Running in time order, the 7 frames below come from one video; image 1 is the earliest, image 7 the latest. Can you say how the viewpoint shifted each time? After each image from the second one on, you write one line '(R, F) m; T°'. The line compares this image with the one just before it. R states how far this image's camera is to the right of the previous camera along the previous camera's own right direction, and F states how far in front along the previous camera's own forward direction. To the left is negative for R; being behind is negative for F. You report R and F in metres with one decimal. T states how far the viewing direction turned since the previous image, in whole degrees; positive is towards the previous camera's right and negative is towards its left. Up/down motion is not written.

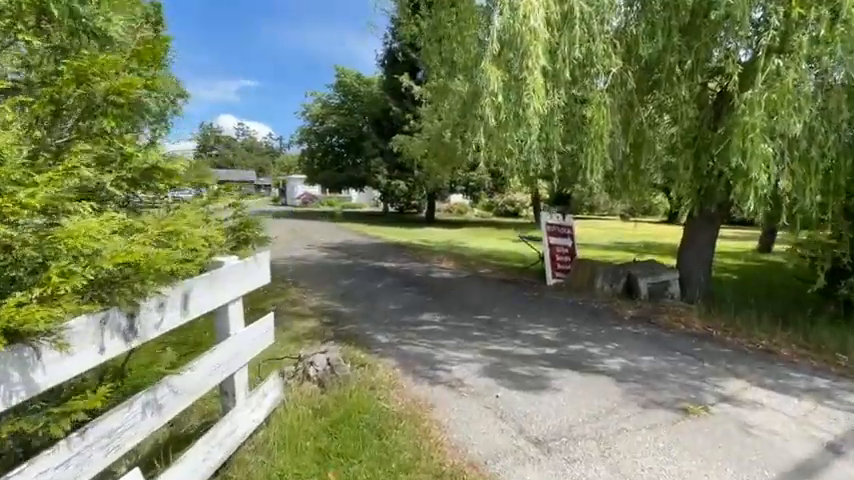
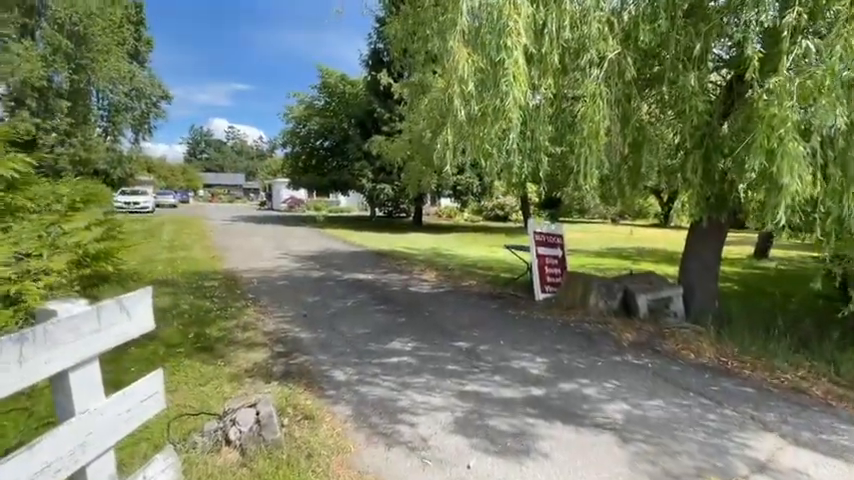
(+0.3, +0.9) m; +1°
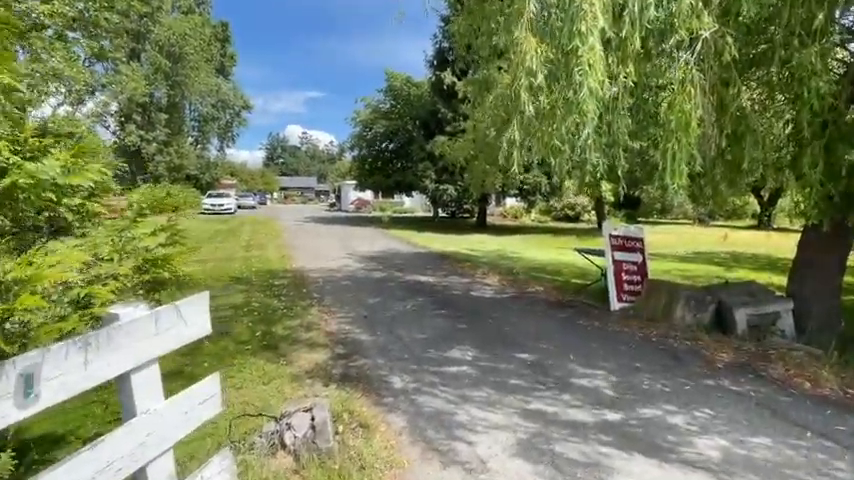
(0.0, +0.2) m; -9°
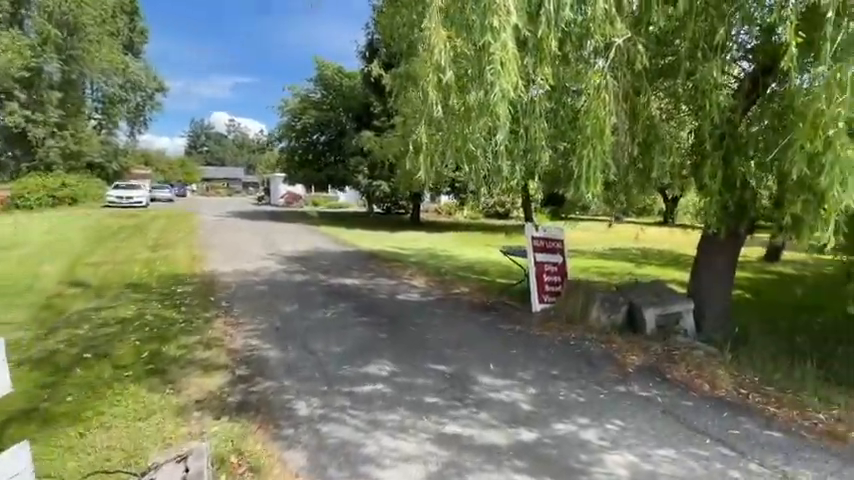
(+0.3, +0.4) m; +9°
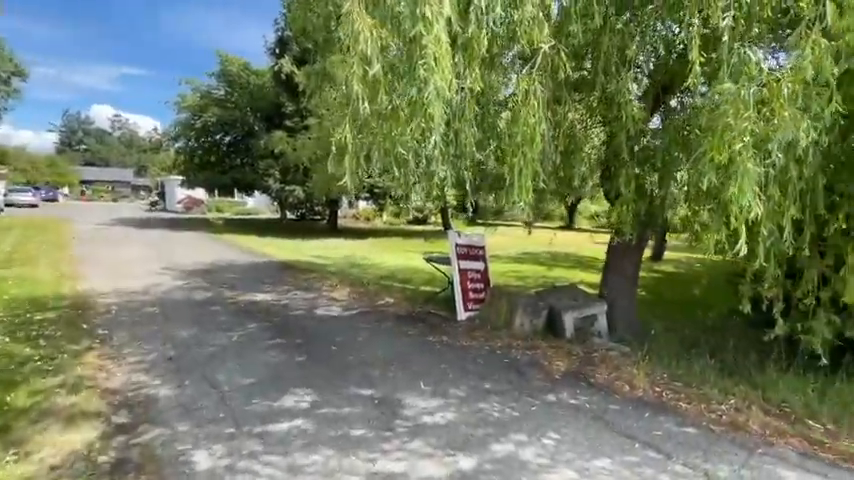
(-0.1, +0.4) m; +12°
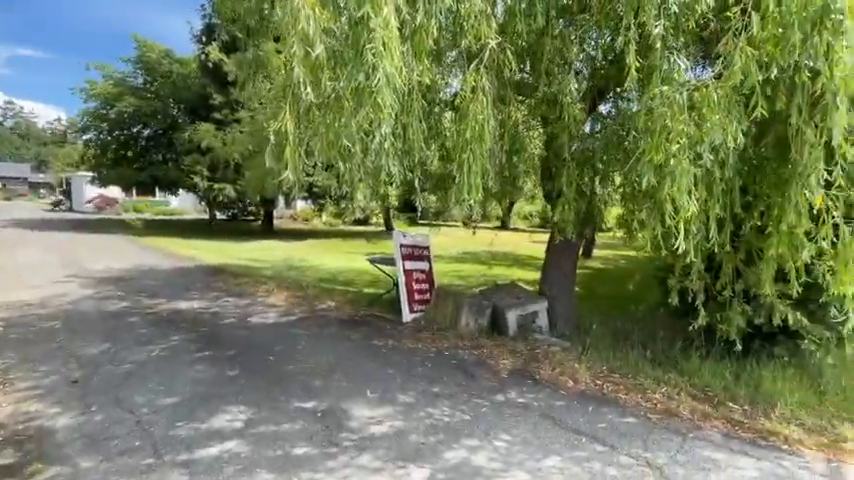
(-0.1, +0.2) m; +8°
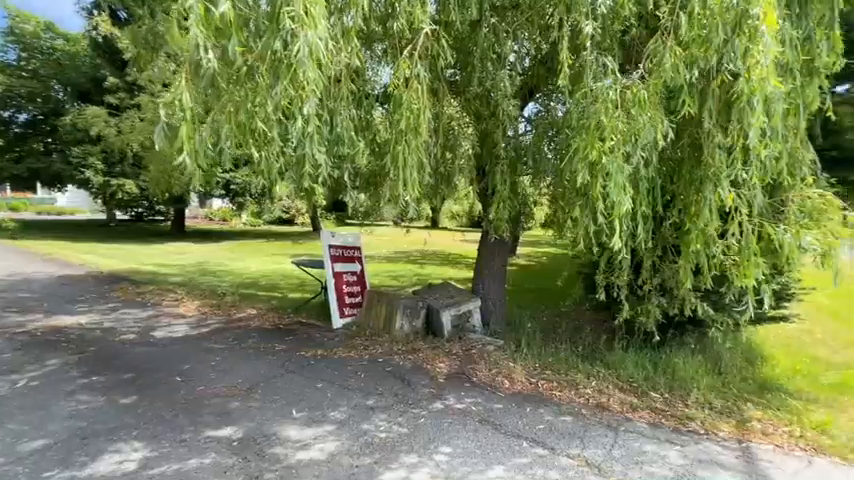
(0.0, +0.3) m; +10°
